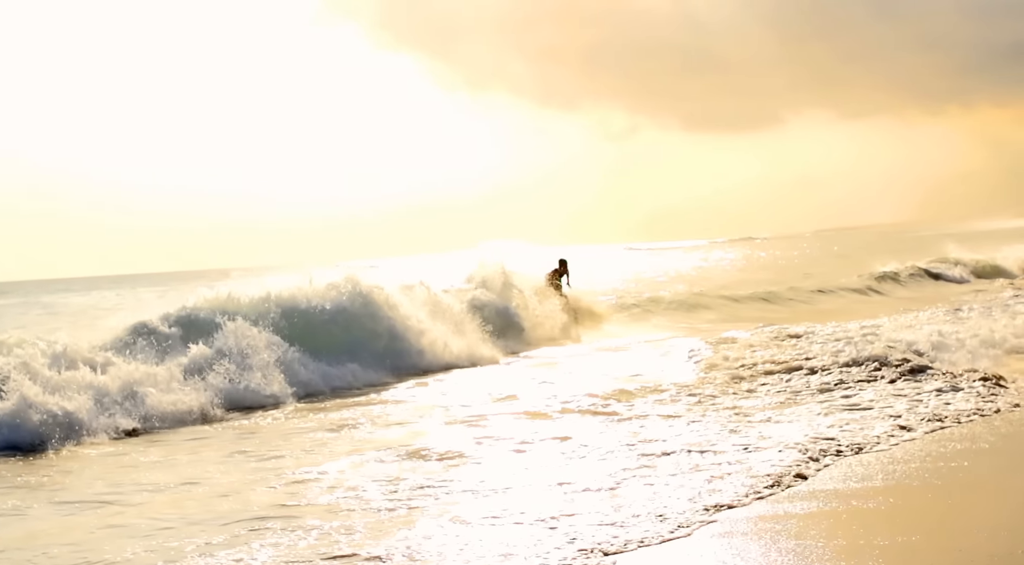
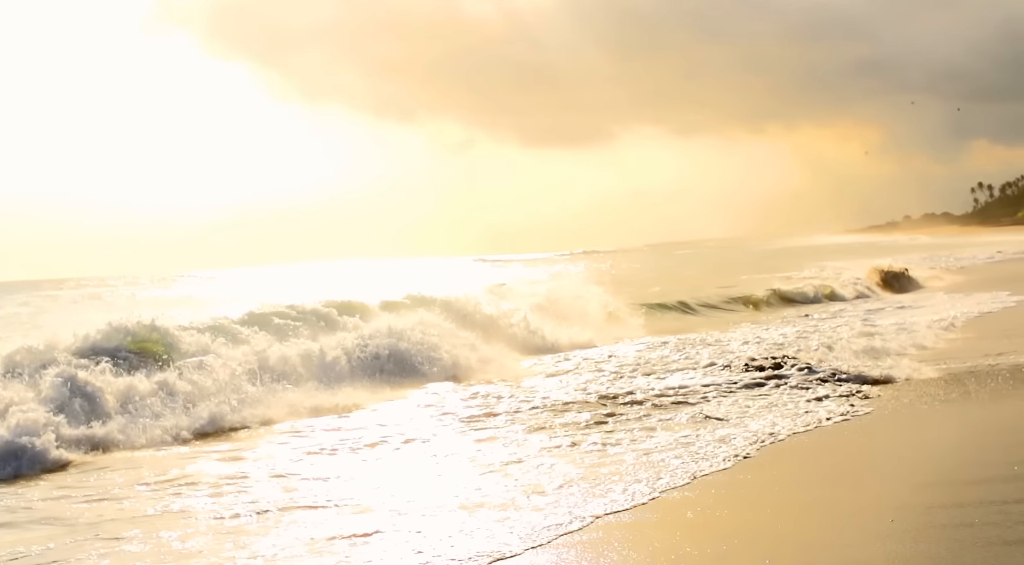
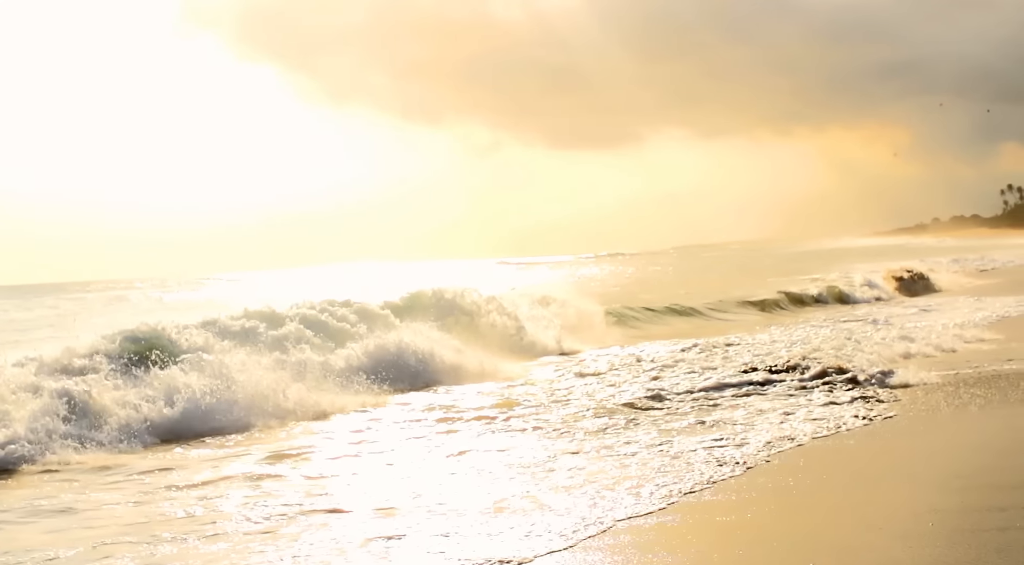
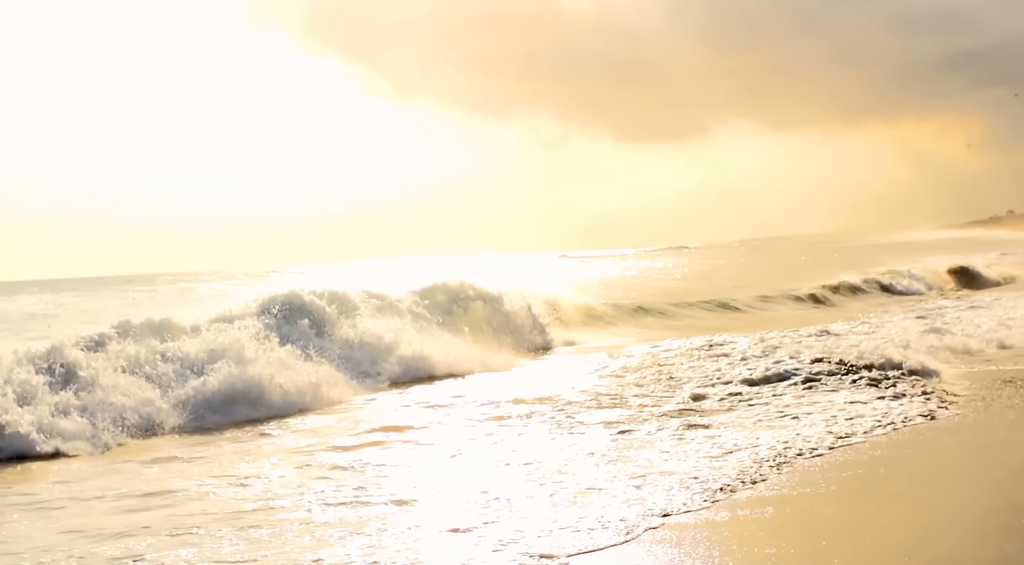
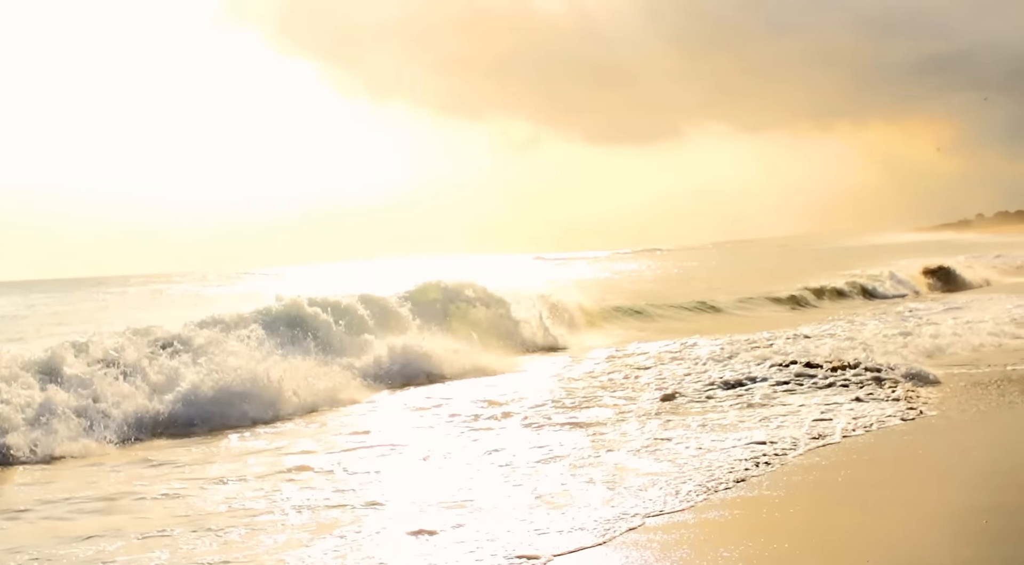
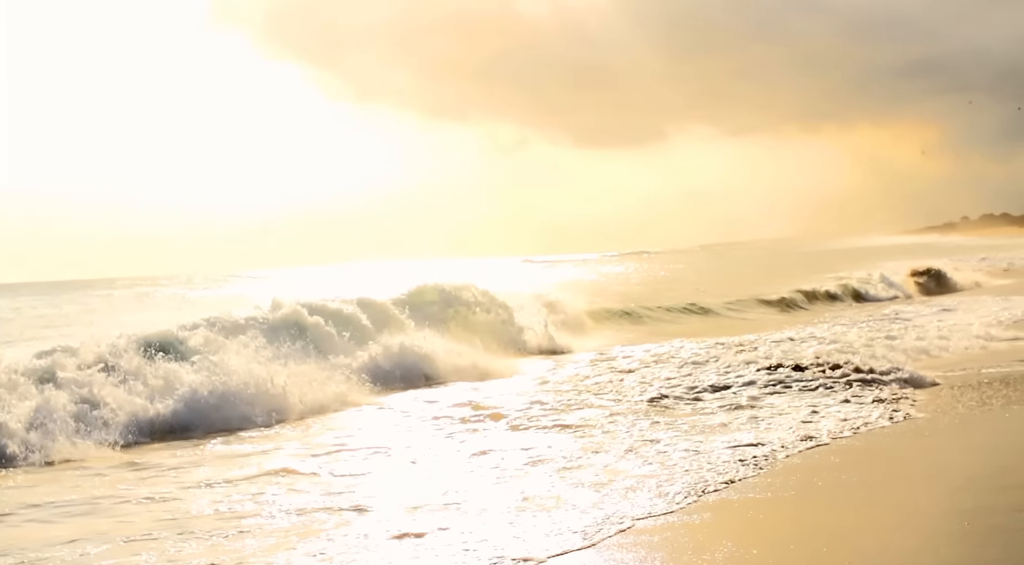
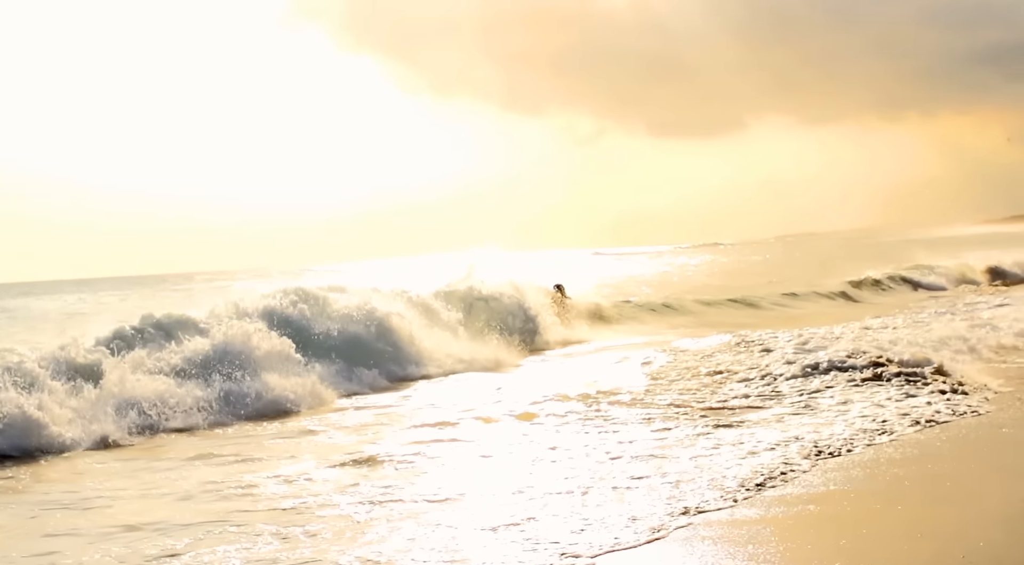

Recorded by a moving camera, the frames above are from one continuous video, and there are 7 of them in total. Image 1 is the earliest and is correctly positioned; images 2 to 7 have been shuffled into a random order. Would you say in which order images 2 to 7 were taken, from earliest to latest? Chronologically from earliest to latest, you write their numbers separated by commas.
7, 4, 5, 6, 3, 2
